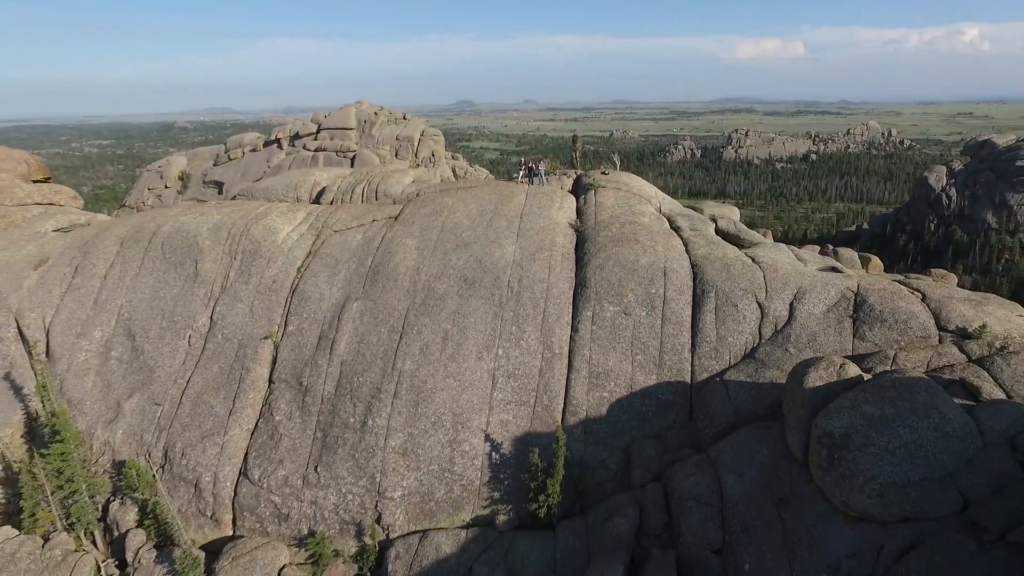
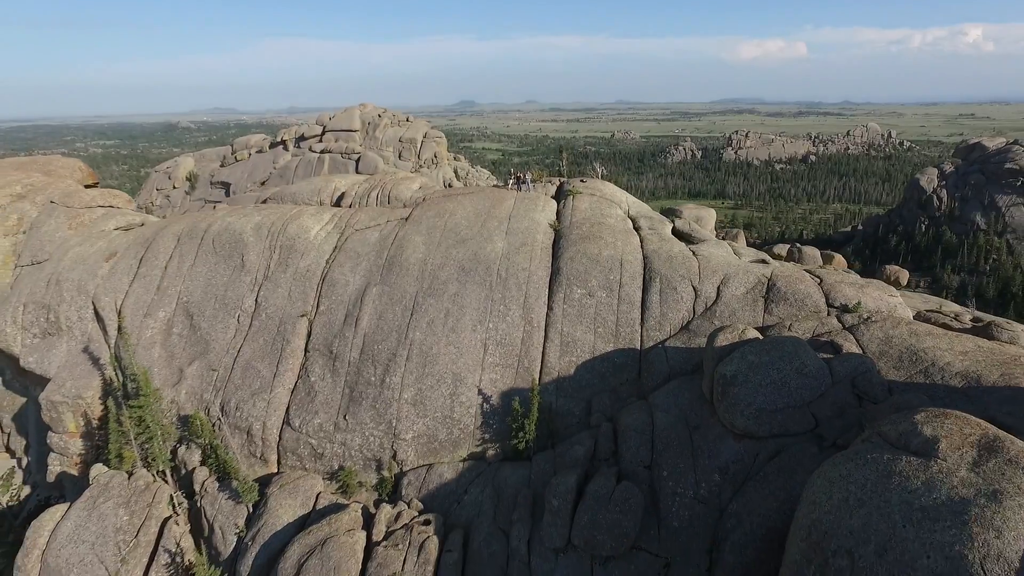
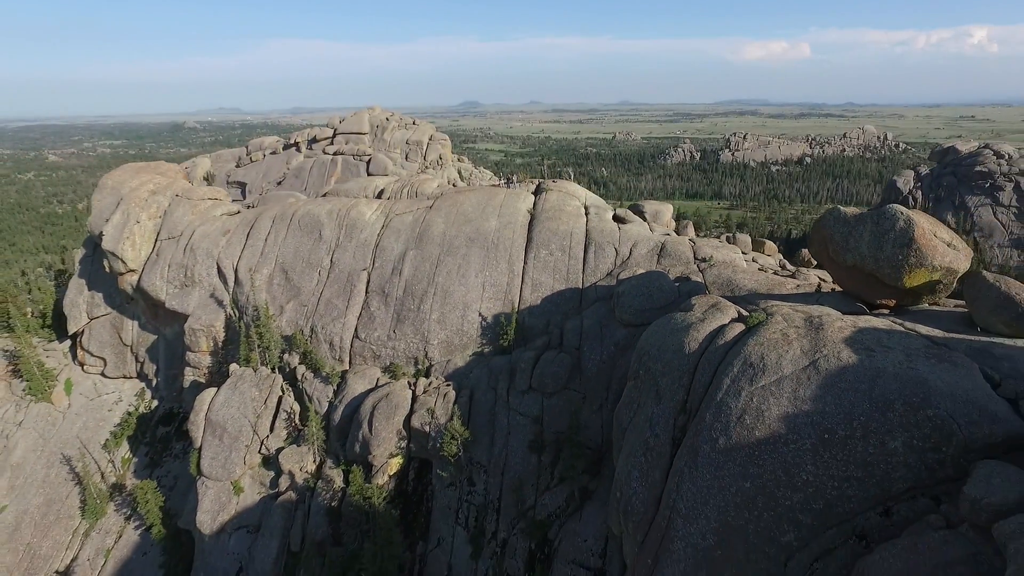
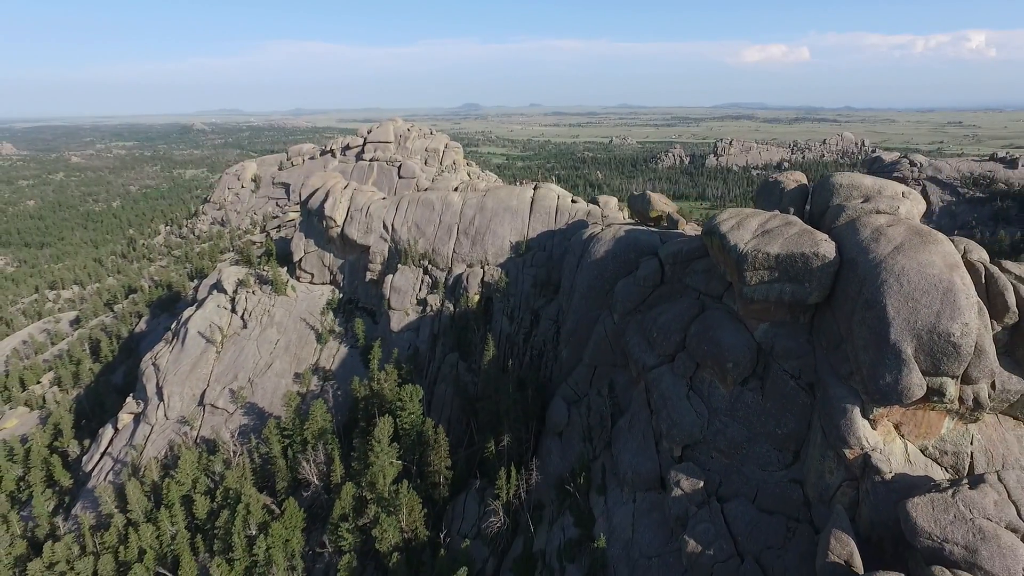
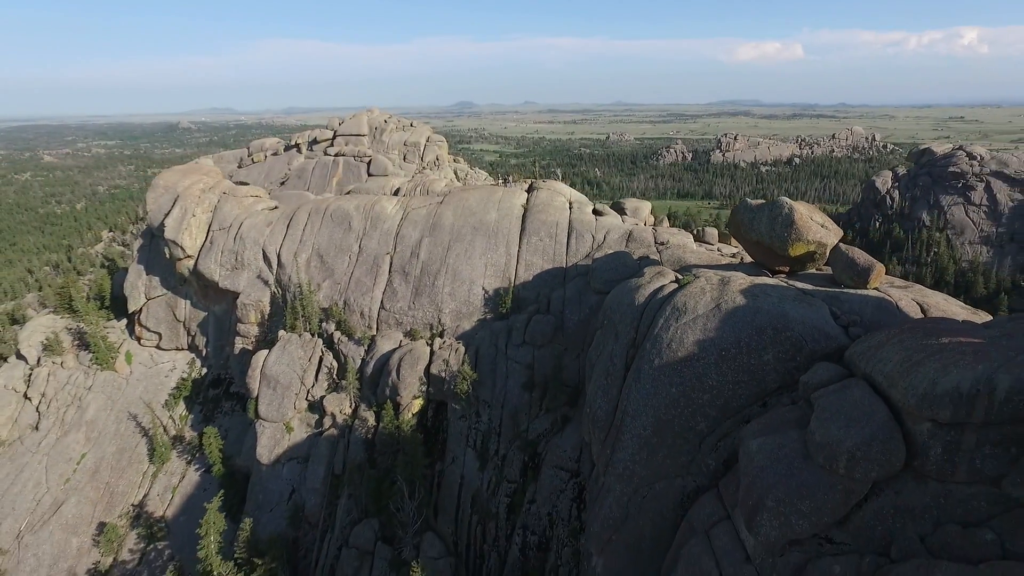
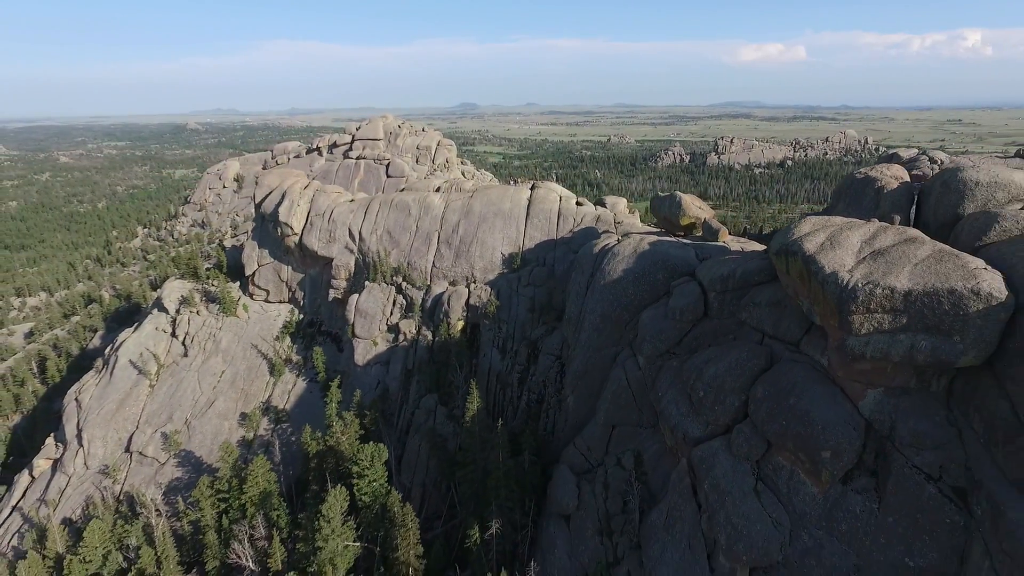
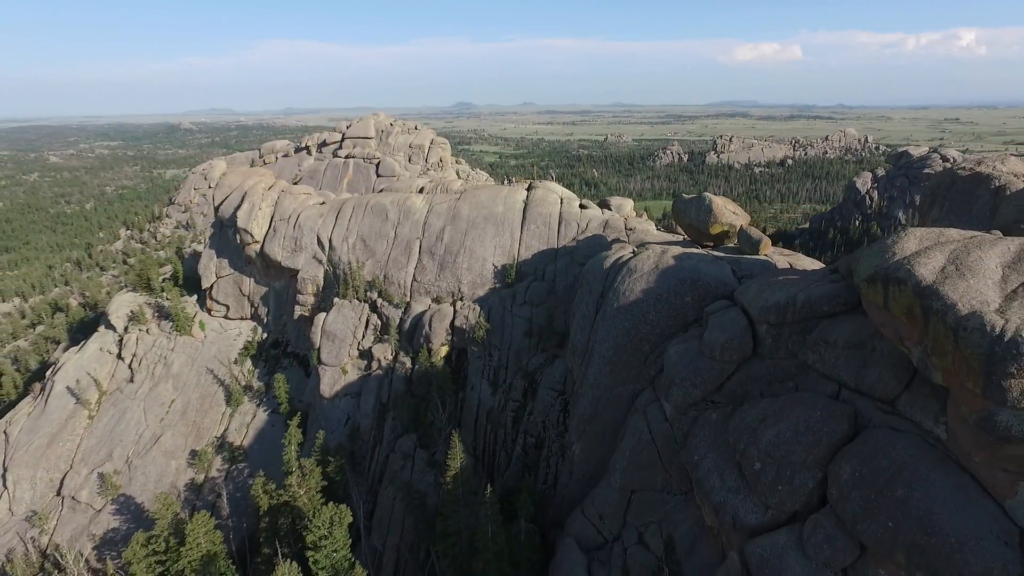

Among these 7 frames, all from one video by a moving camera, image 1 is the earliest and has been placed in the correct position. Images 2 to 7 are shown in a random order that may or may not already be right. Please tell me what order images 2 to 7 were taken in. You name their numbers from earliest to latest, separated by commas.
2, 3, 5, 7, 6, 4
